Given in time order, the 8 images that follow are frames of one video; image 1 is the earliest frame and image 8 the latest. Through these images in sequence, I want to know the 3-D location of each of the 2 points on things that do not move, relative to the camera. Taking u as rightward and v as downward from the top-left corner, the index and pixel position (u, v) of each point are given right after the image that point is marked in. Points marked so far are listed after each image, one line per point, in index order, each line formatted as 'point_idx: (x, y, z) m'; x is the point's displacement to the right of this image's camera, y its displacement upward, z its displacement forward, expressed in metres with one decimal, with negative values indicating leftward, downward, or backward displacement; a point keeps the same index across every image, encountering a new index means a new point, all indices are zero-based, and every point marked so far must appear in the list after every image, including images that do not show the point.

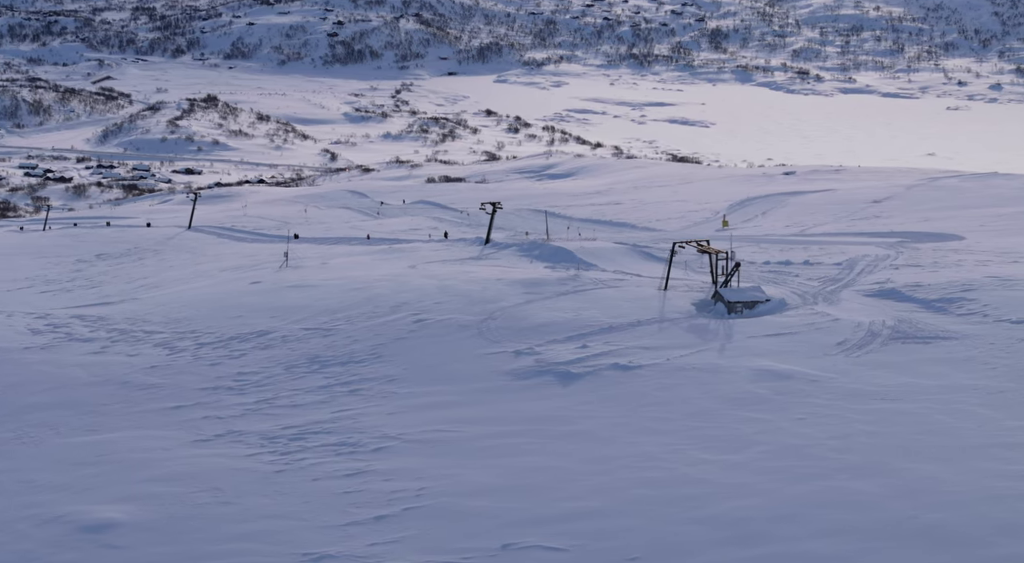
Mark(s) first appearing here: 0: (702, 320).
0: (+3.0, -0.6, +19.8) m
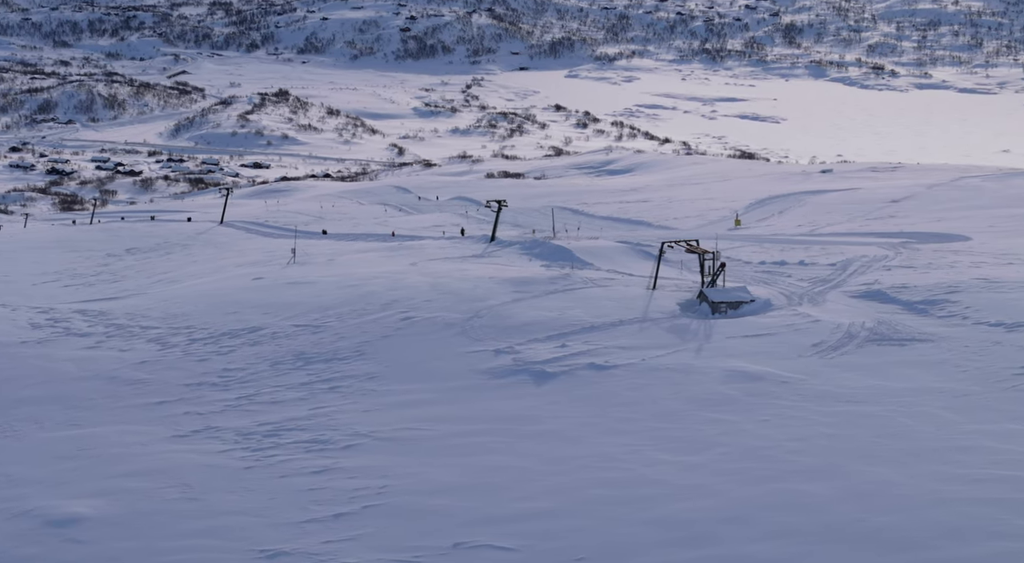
0: (+2.7, -0.6, +19.8) m
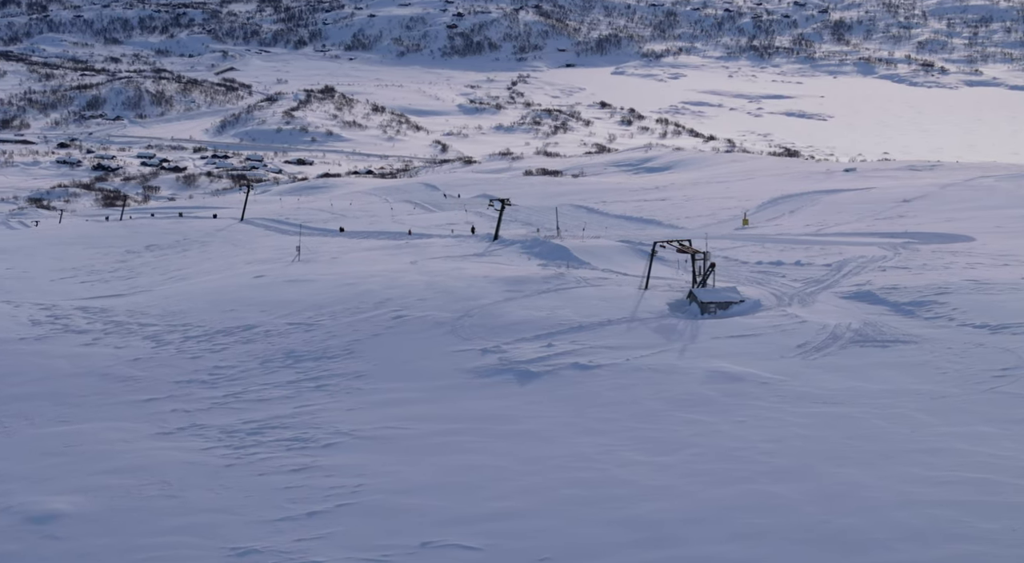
0: (+2.5, -0.6, +19.7) m
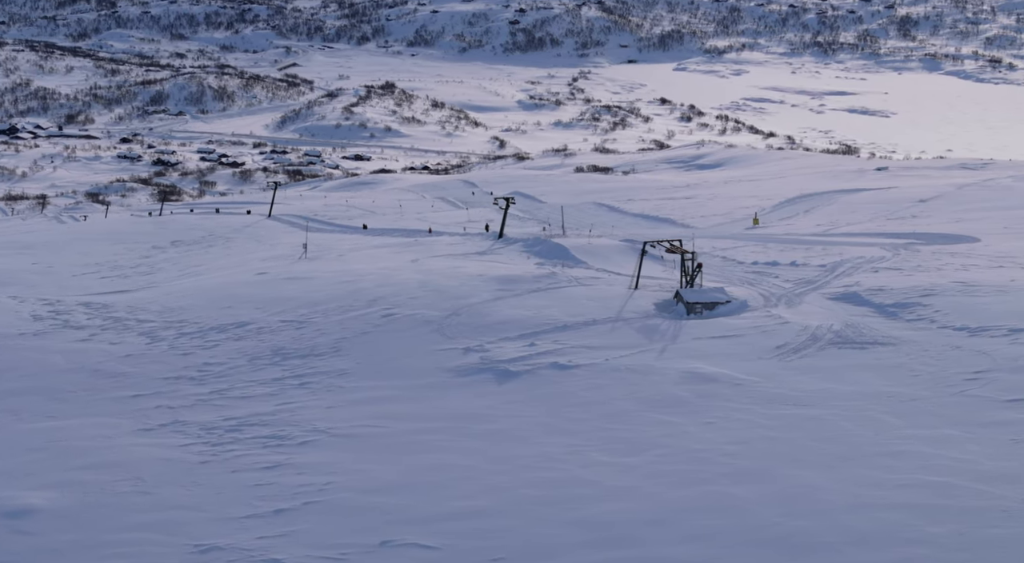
0: (+2.3, -0.6, +19.7) m
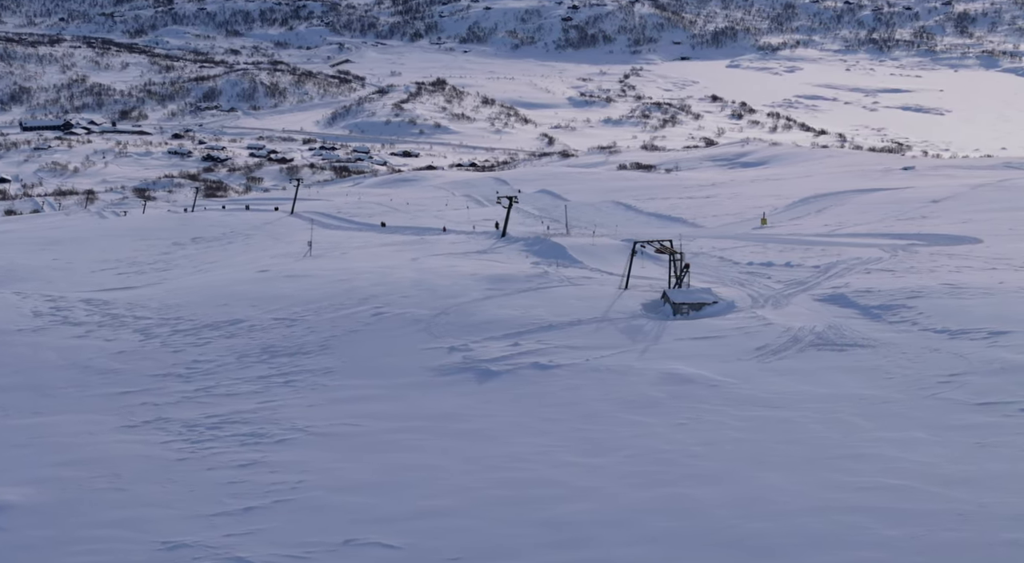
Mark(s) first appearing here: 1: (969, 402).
0: (+2.0, -0.6, +19.7) m
1: (+4.9, -1.3, +13.3) m
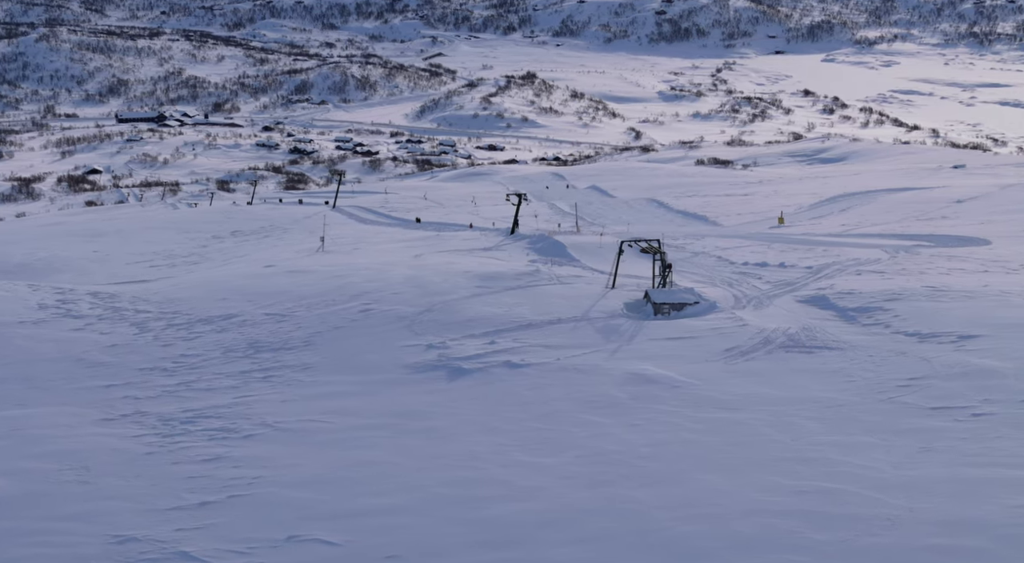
0: (+1.7, -0.6, +19.7) m
1: (+4.4, -1.3, +13.2) m
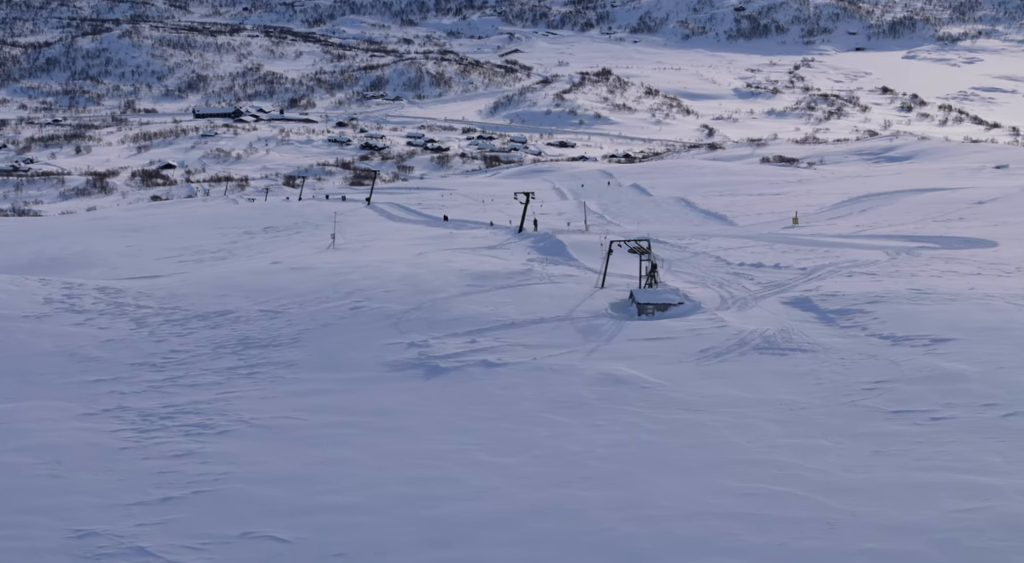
0: (+1.5, -0.6, +19.8) m
1: (+4.0, -1.4, +13.2) m
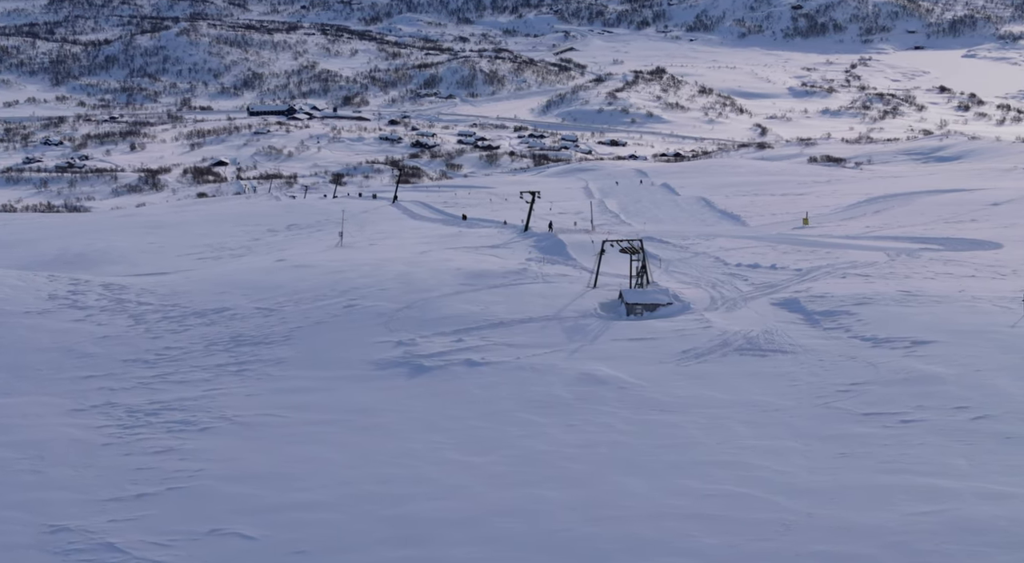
0: (+1.3, -0.6, +19.8) m
1: (+3.7, -1.4, +13.2) m
